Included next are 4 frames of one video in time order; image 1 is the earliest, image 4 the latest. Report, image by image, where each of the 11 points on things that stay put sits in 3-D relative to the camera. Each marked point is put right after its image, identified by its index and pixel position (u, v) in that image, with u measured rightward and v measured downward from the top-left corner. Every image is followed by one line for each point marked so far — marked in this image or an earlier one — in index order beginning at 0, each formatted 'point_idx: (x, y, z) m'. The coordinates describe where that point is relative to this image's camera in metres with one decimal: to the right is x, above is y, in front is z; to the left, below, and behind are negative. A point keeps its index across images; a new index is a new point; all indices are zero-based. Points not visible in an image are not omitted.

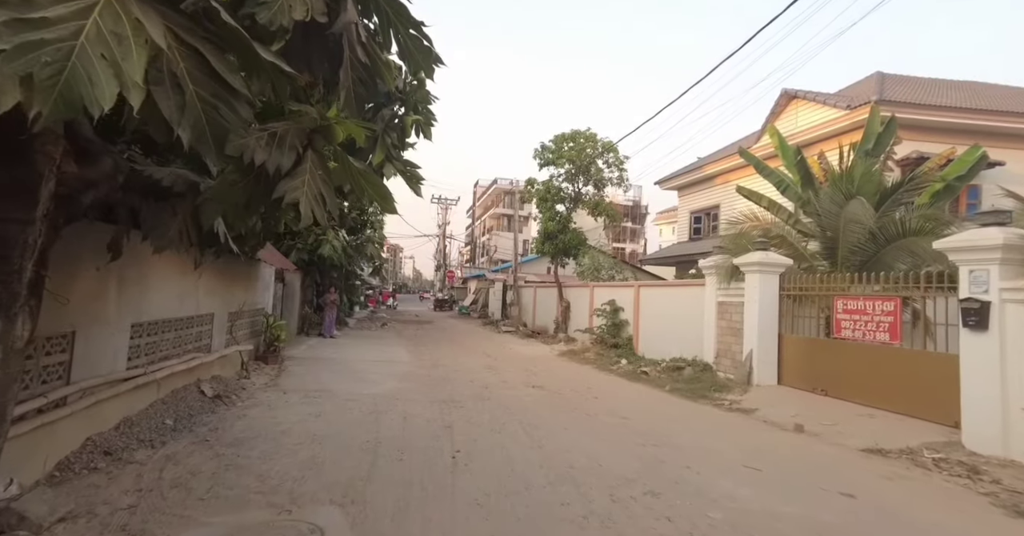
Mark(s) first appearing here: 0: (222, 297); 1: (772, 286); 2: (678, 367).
0: (-4.3, -0.4, +7.5) m
1: (+4.6, -0.3, +8.9) m
2: (+3.4, -2.0, +10.3) m
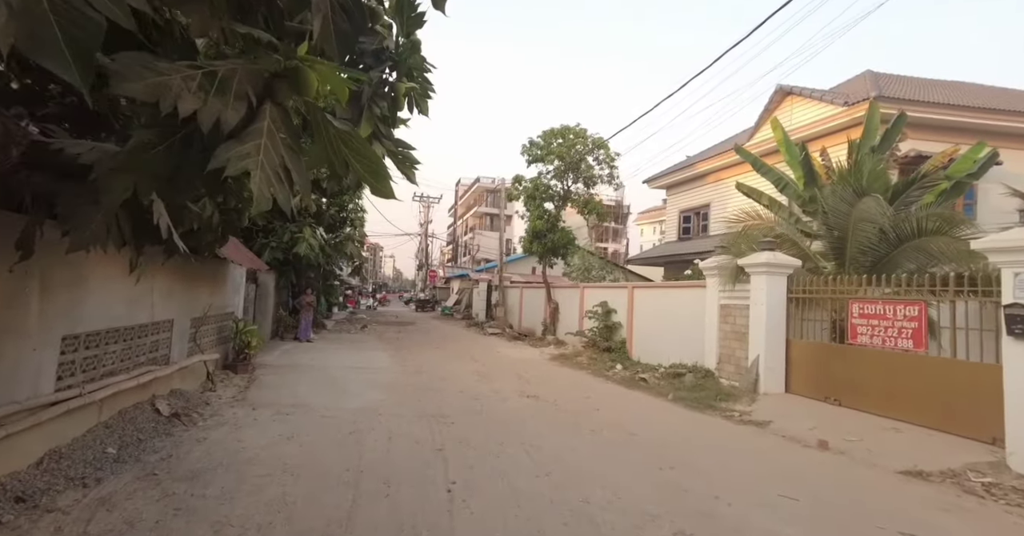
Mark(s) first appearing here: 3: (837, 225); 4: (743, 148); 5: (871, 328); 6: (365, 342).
0: (-4.4, -0.4, +6.7) m
1: (+4.5, -0.3, +8.4) m
2: (+3.2, -2.0, +9.8) m
3: (+5.5, +0.7, +8.6) m
4: (+5.7, +3.0, +12.5) m
5: (+5.0, -0.8, +7.0) m
6: (-4.5, -2.3, +15.7) m
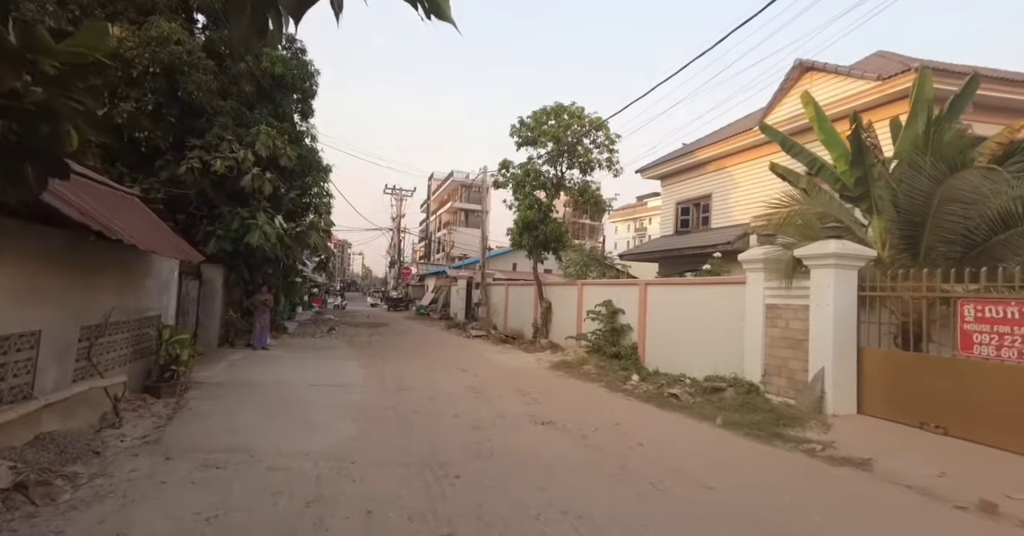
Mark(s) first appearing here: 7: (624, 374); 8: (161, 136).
0: (-4.1, -0.3, +4.6) m
1: (+4.6, -0.2, +6.9) m
2: (+3.3, -1.9, +8.2) m
3: (+5.6, +0.8, +7.1) m
4: (+5.6, +3.1, +11.0) m
5: (+5.2, -0.7, +5.5) m
6: (-4.8, -2.2, +13.6) m
7: (+2.2, -2.1, +10.1) m
8: (-6.7, +2.5, +9.7) m
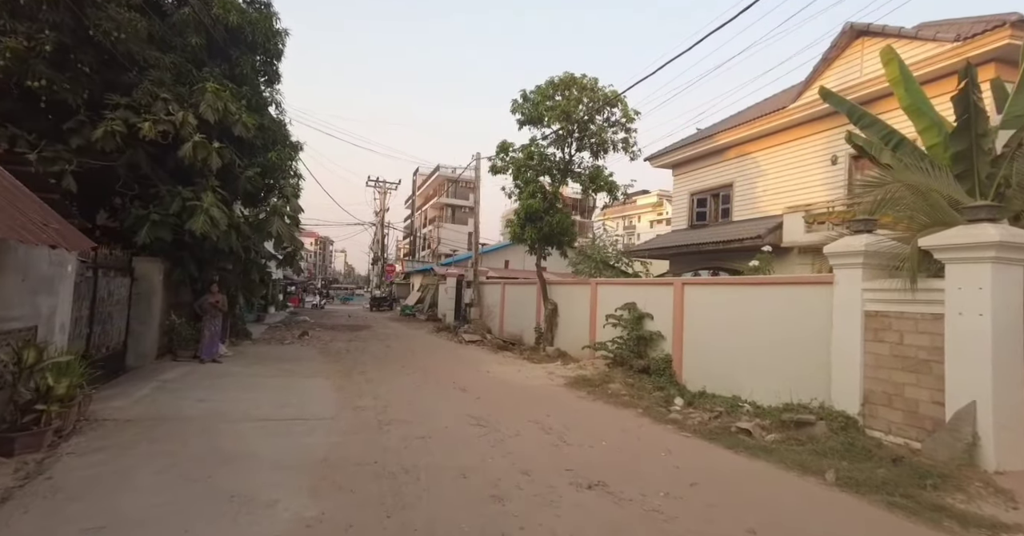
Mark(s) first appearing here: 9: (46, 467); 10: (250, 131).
0: (-3.8, -0.2, +2.5) m
1: (+4.9, -0.2, +5.0) m
2: (+3.5, -1.9, +6.2) m
3: (+5.9, +0.9, +5.2) m
4: (+5.8, +3.1, +9.1) m
5: (+5.5, -0.7, +3.6) m
6: (-4.7, -2.0, +11.4) m
7: (+2.4, -2.0, +8.1) m
8: (-6.5, +2.6, +7.4) m
9: (-3.8, -1.6, +4.2) m
10: (-5.0, +2.6, +9.7) m
